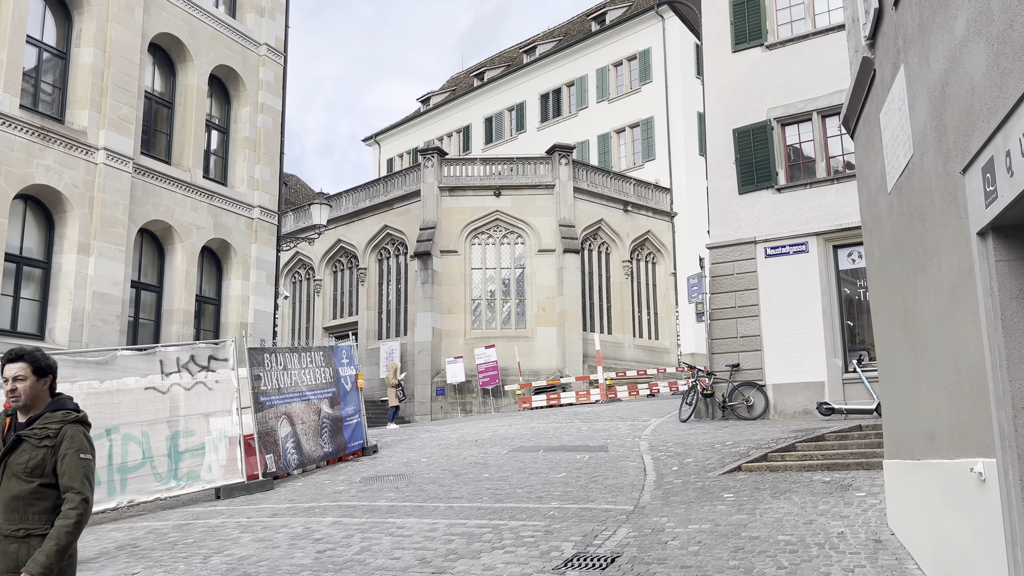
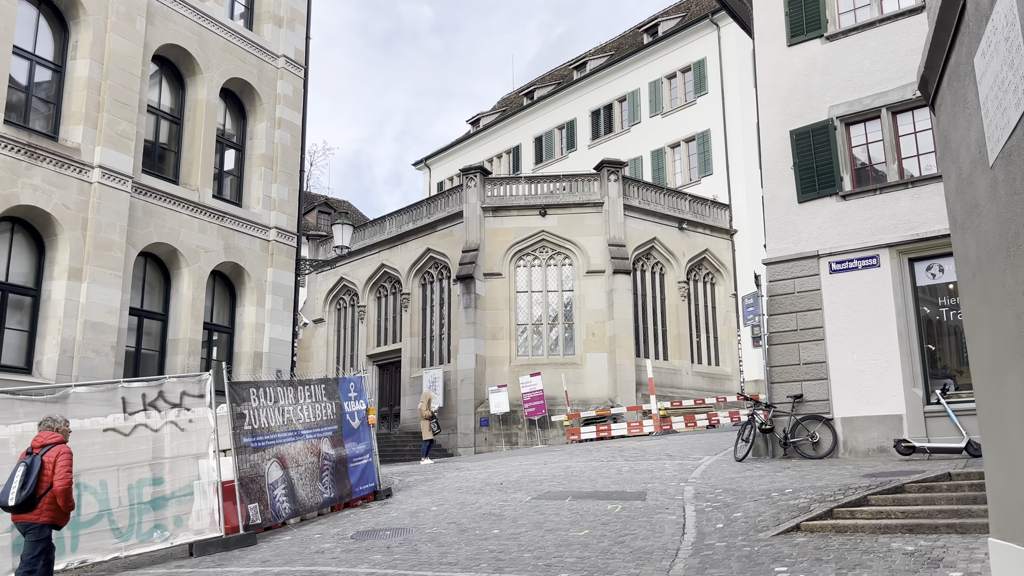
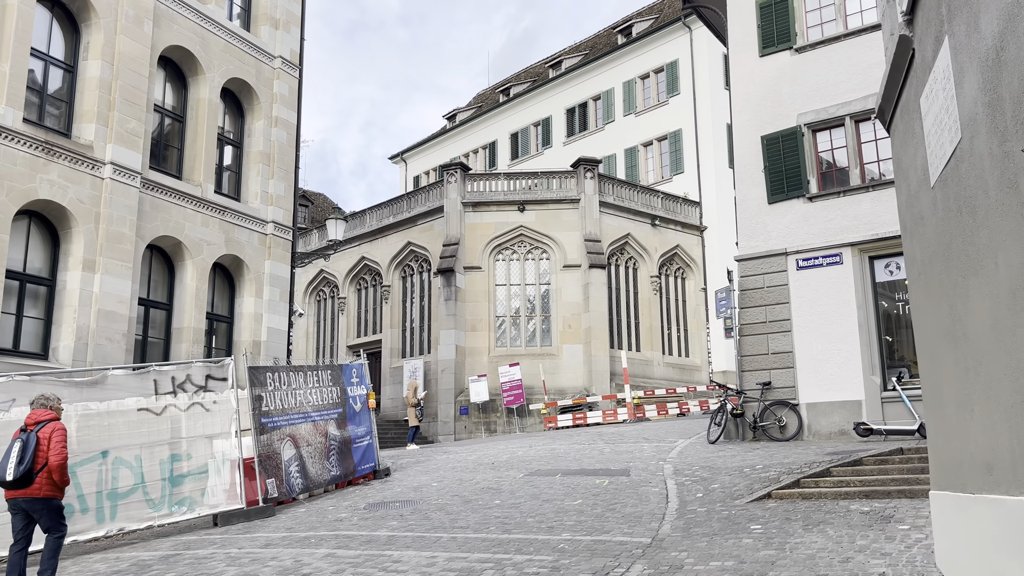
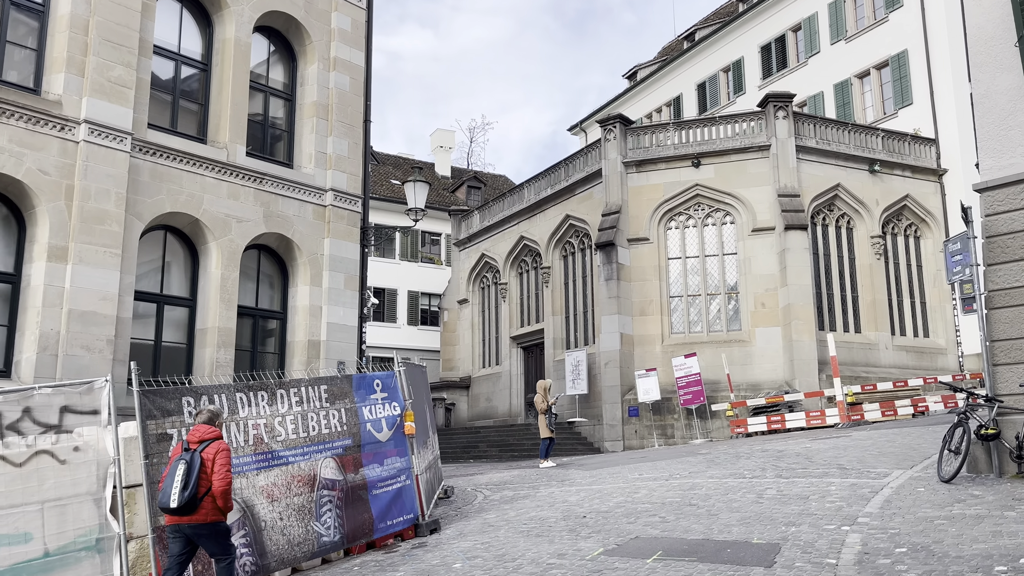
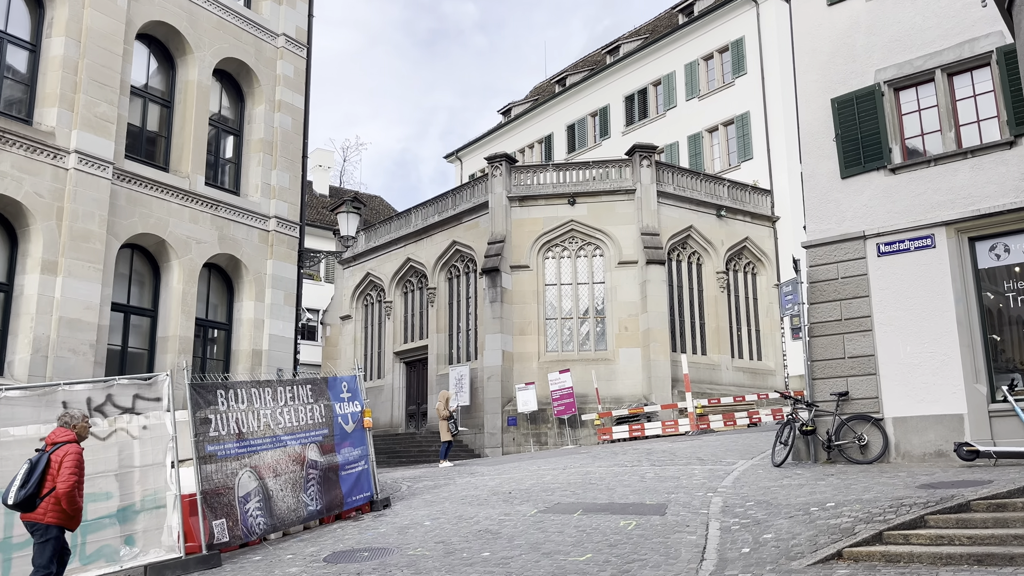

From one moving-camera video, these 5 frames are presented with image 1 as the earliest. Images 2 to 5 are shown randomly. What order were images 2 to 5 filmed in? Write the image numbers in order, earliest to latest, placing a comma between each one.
3, 2, 5, 4
